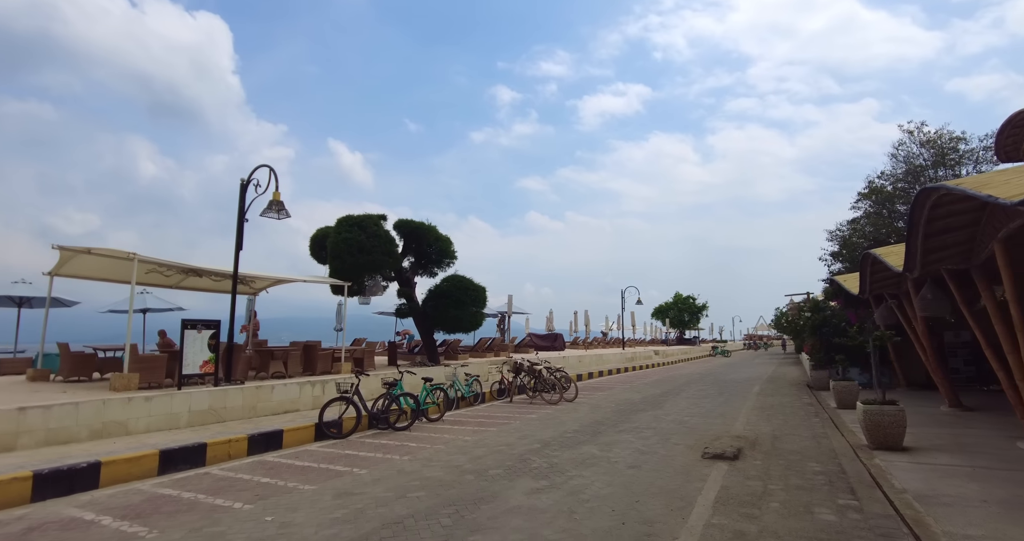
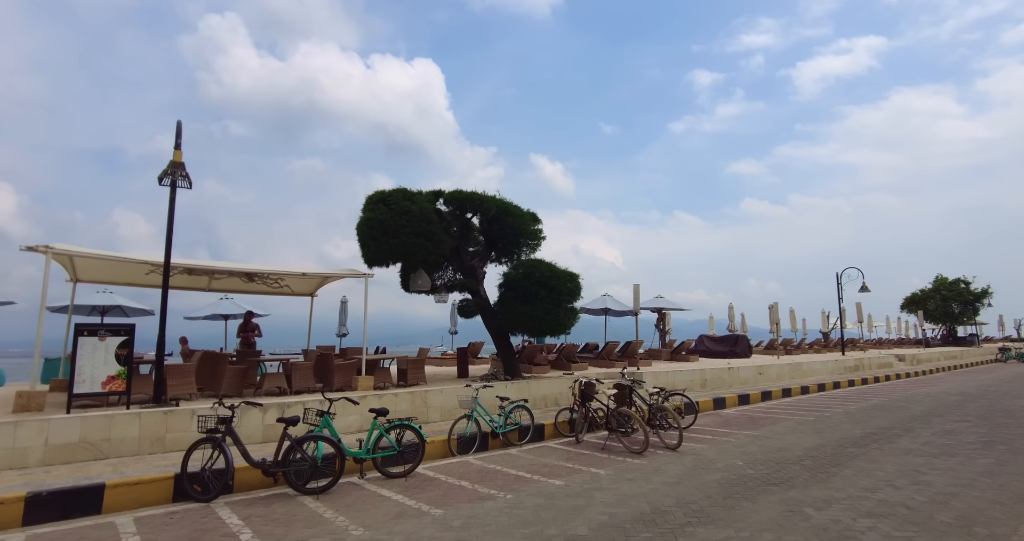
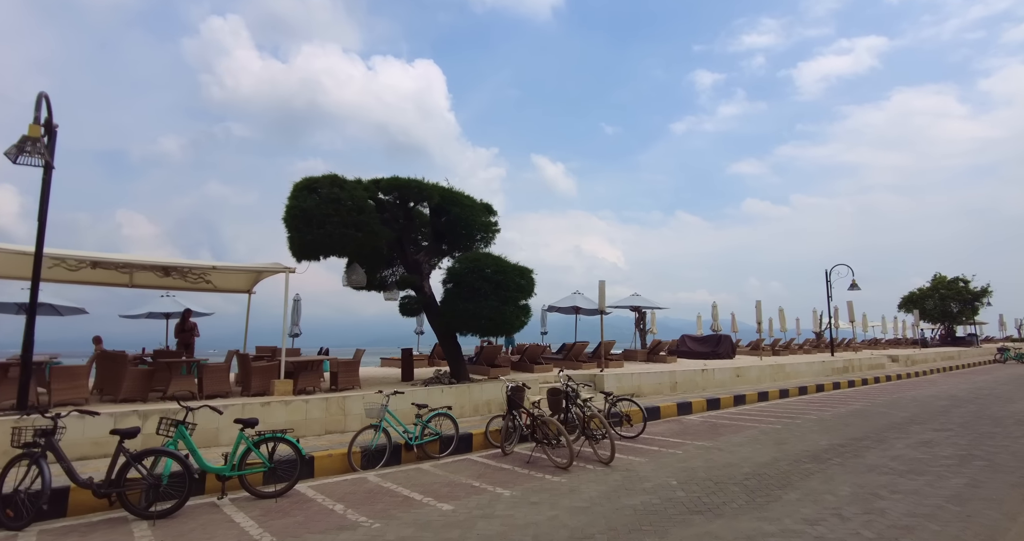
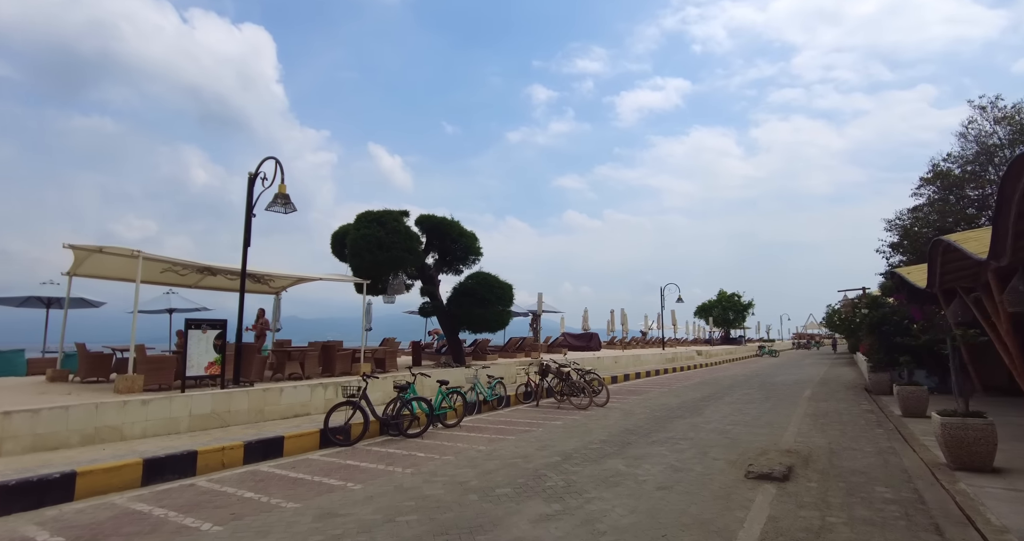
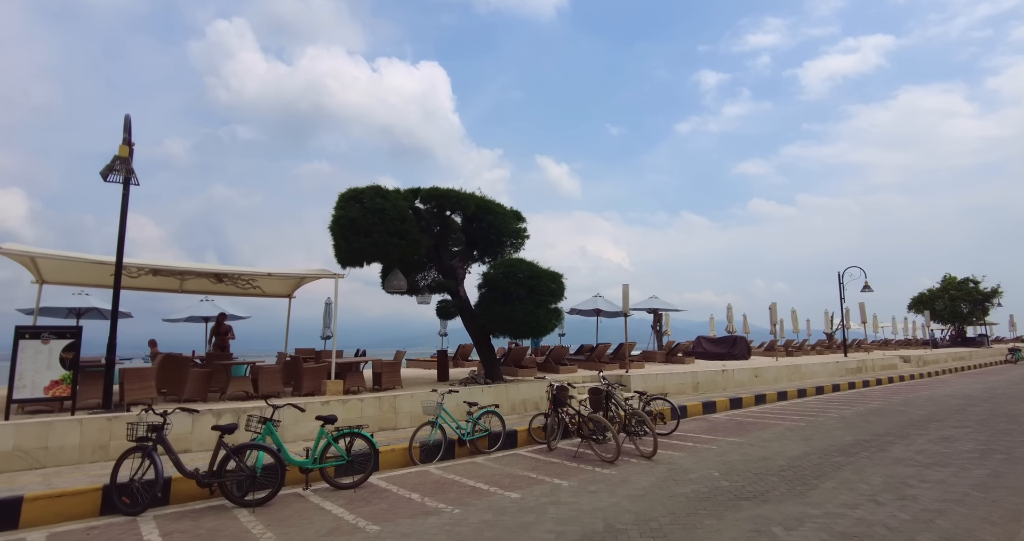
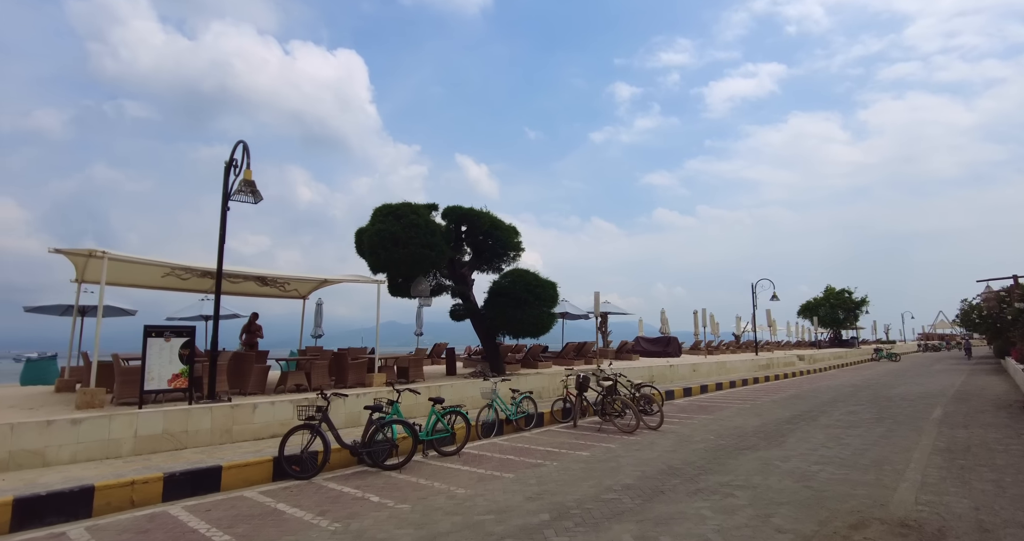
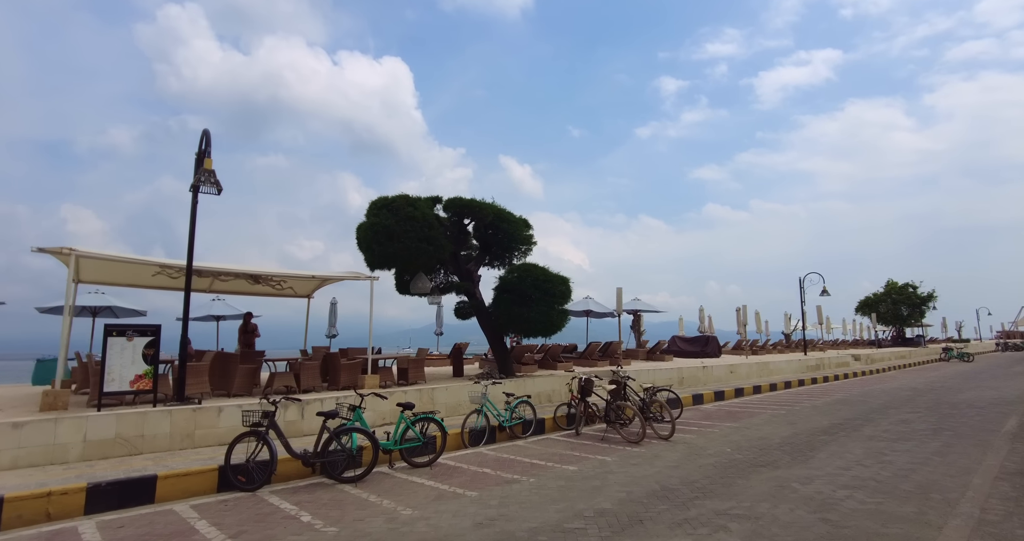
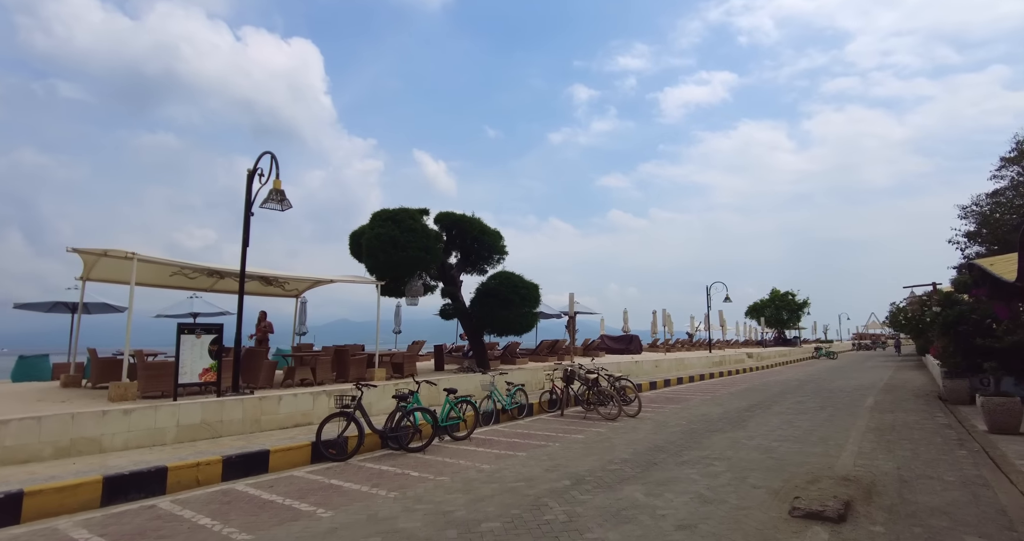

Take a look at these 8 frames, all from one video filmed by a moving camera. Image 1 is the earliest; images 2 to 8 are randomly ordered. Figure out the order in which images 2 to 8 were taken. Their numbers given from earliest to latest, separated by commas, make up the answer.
4, 8, 6, 7, 2, 5, 3
